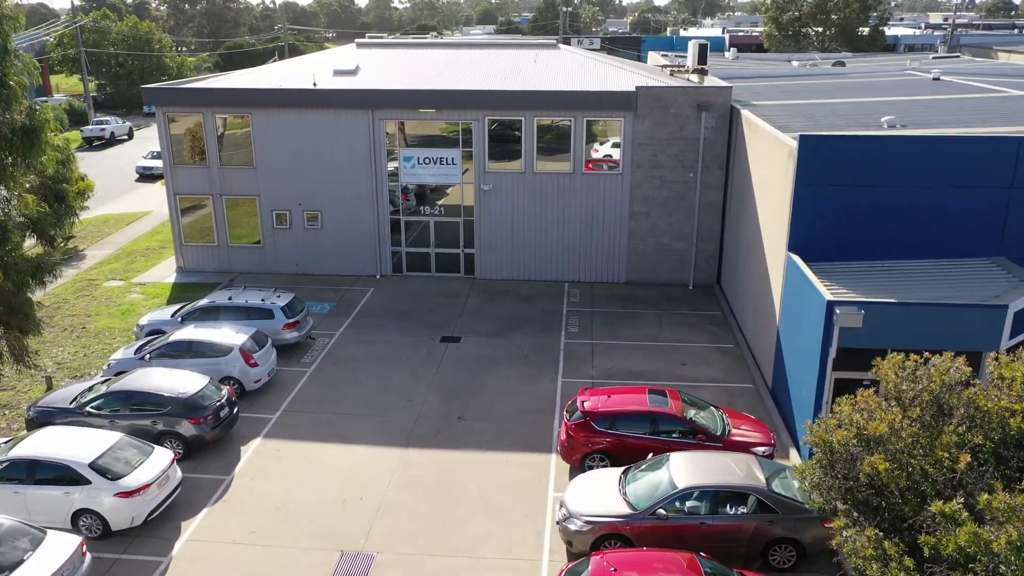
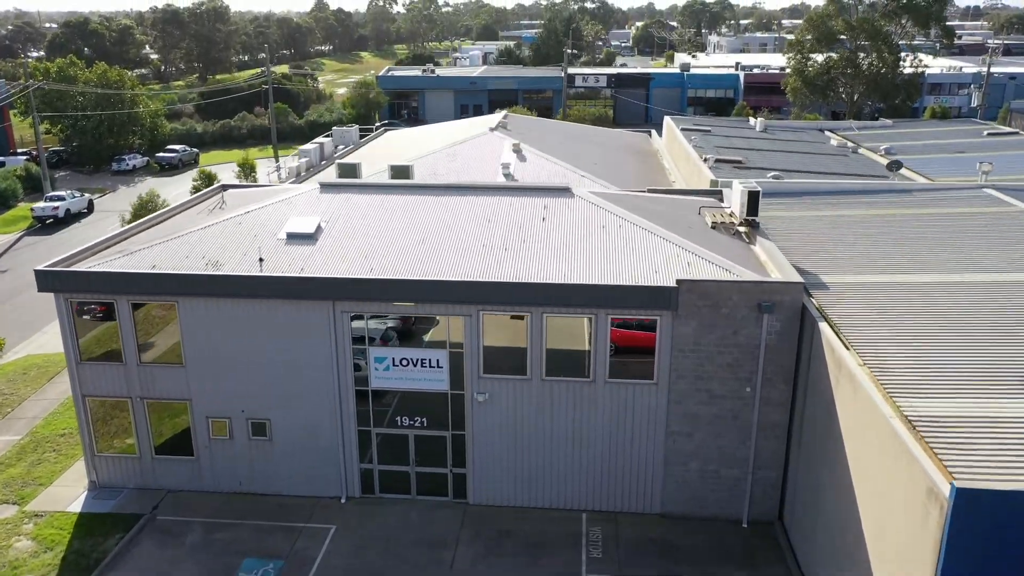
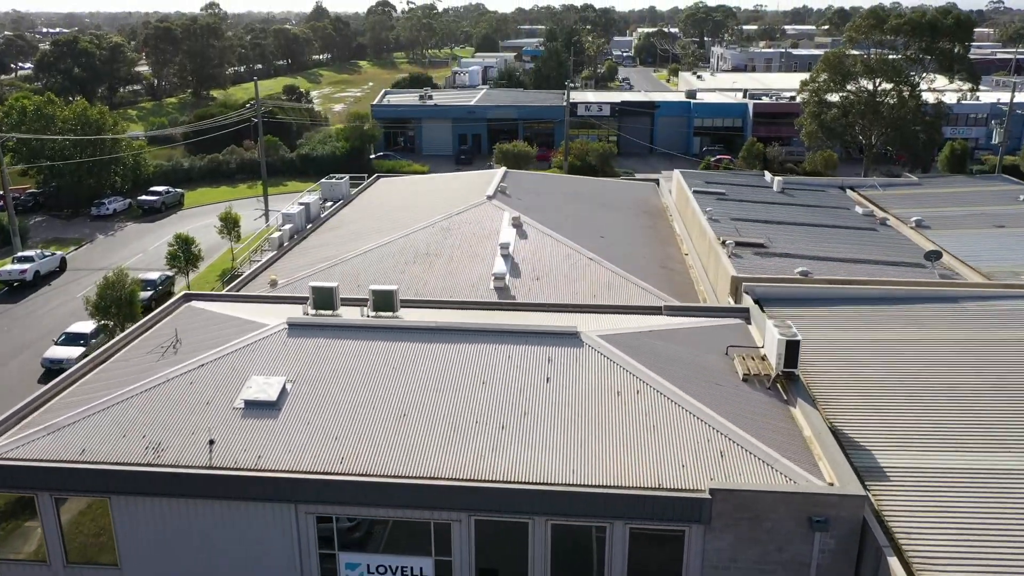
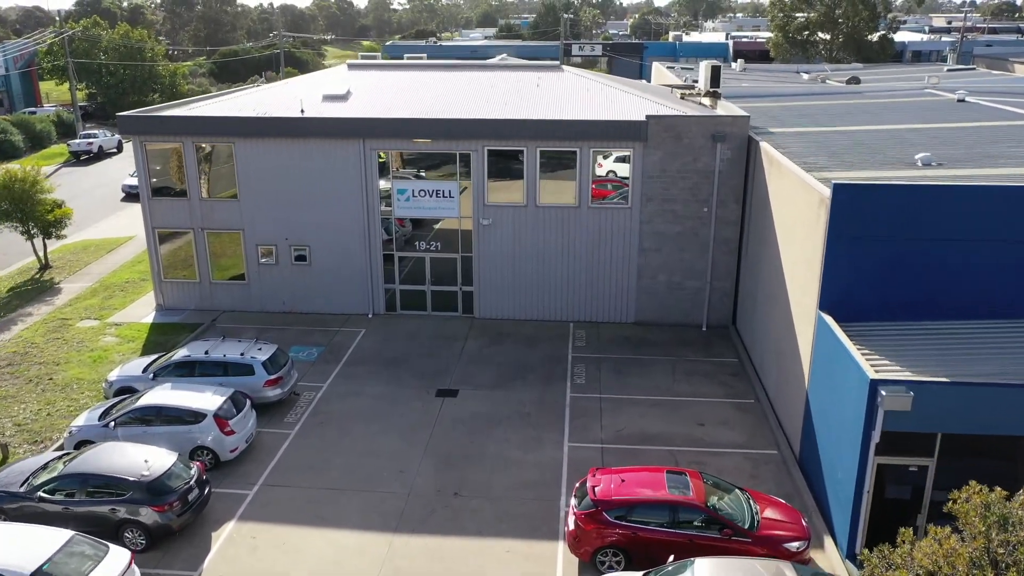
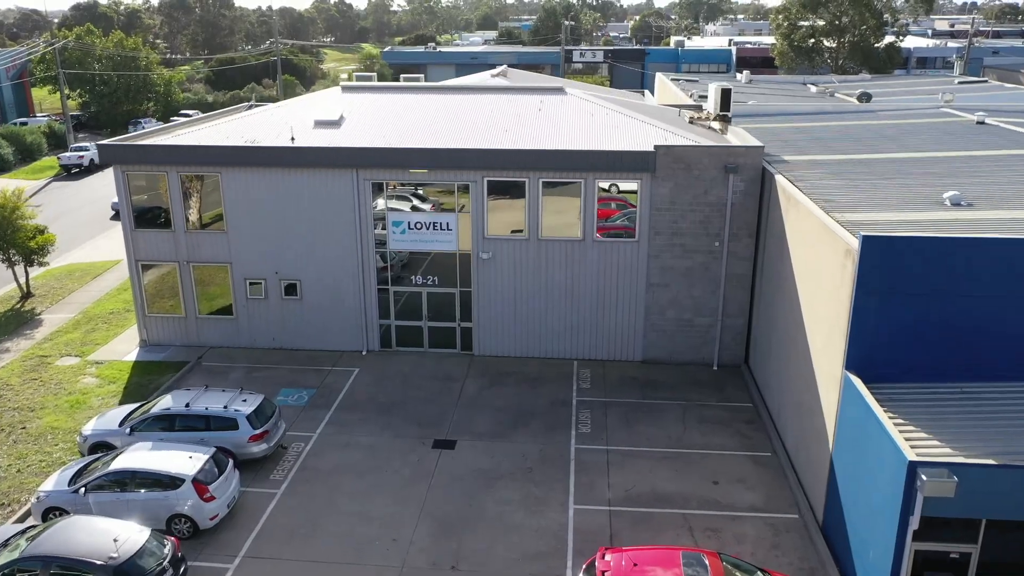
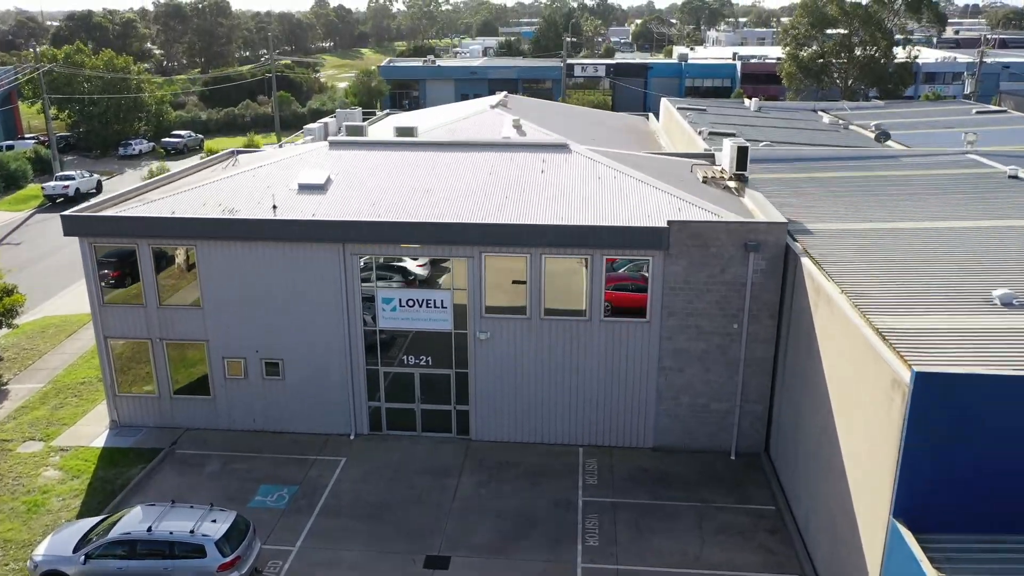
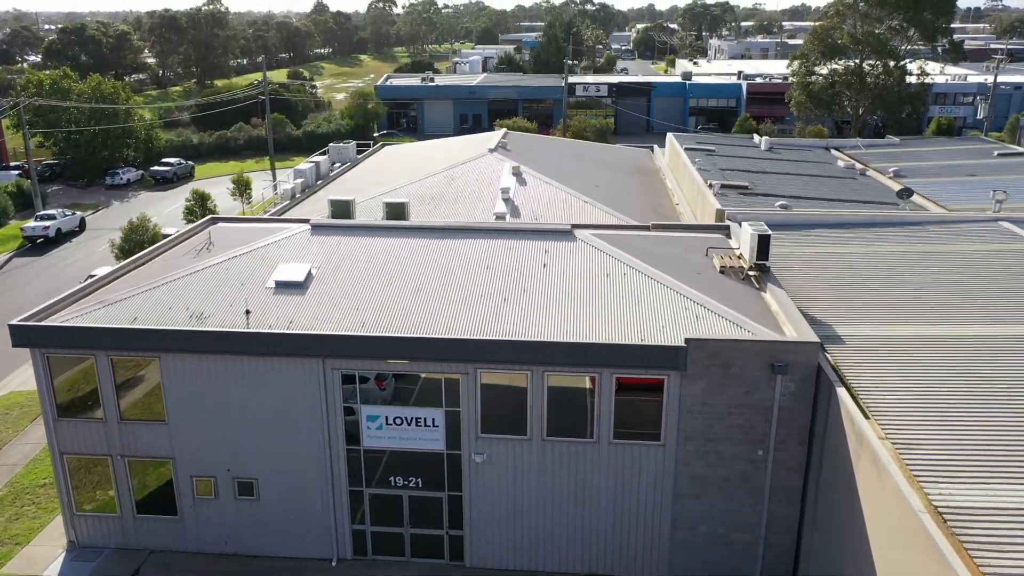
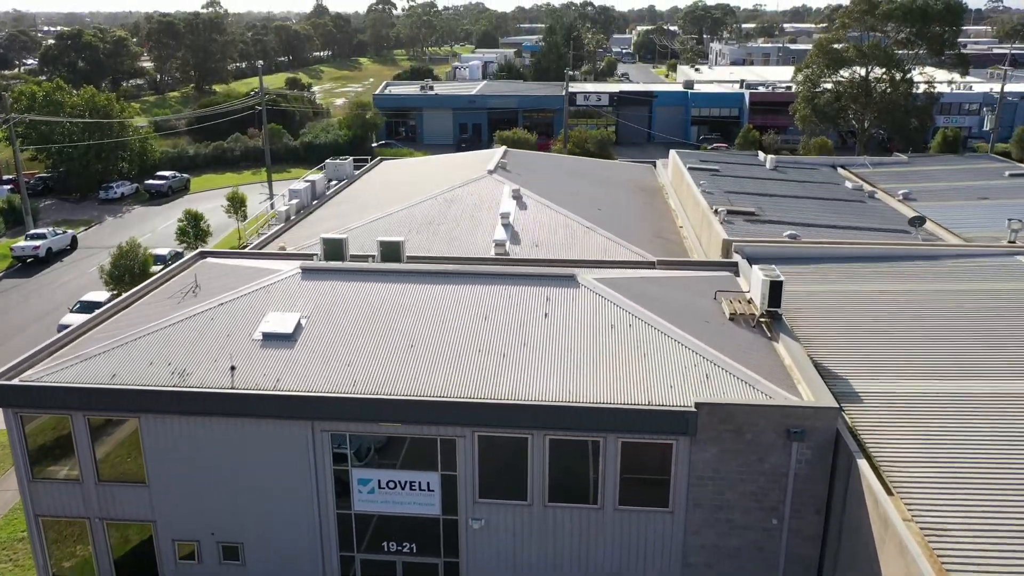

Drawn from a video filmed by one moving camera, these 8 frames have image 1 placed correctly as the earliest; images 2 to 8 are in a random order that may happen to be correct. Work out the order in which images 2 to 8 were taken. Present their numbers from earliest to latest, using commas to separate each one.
4, 5, 6, 2, 7, 8, 3
